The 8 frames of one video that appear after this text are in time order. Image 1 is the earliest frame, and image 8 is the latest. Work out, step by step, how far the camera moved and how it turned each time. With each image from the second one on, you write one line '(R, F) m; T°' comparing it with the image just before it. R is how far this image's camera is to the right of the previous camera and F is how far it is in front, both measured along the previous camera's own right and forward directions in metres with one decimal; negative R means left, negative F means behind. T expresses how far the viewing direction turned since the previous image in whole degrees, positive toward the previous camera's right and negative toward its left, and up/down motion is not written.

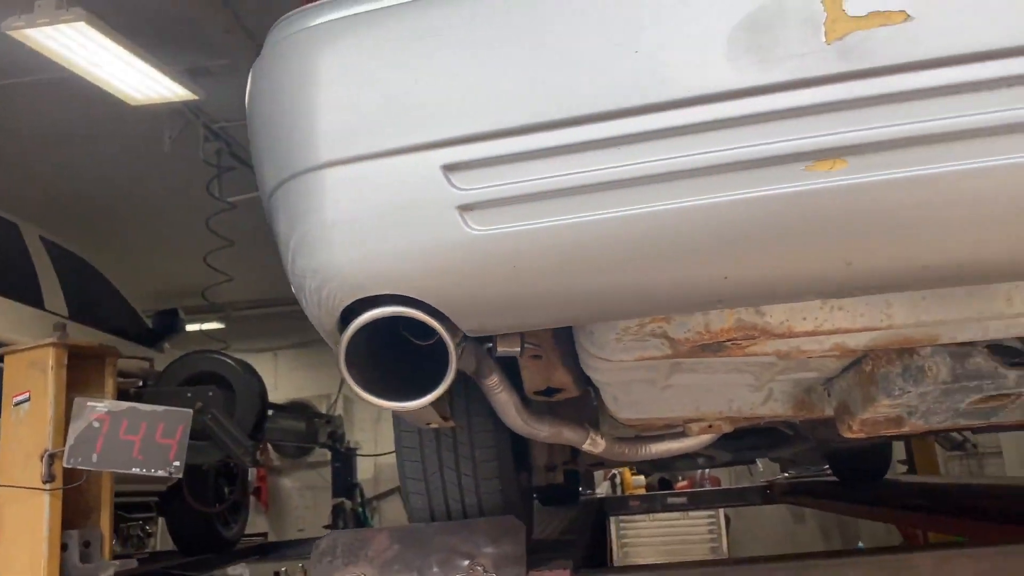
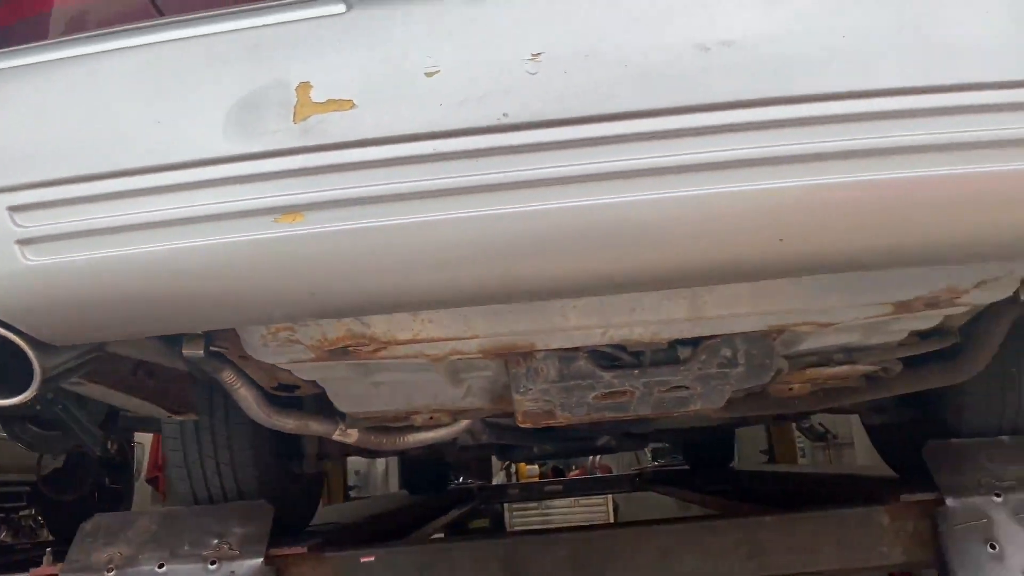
(+0.4, -0.2) m; +4°
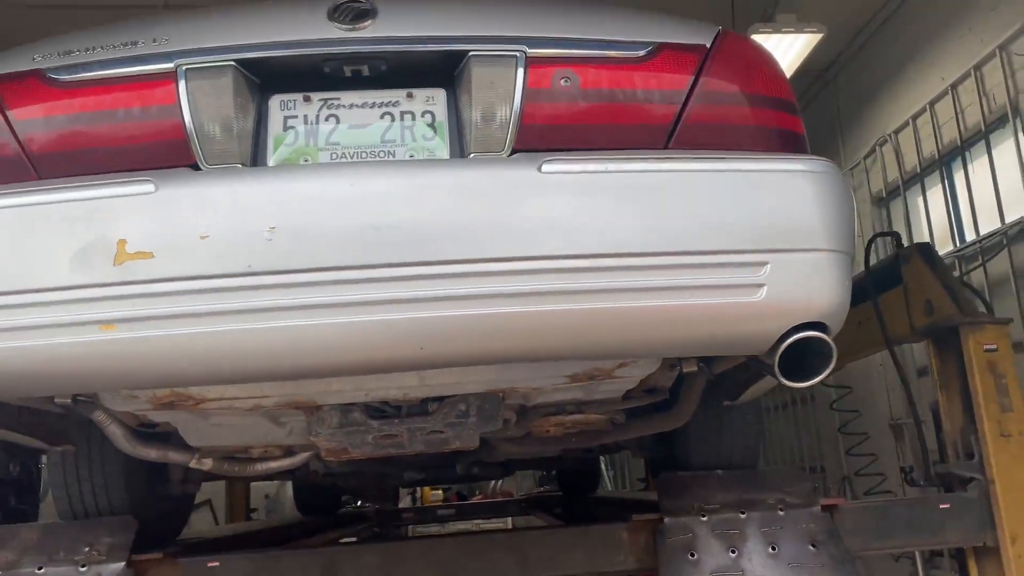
(+0.3, -0.4) m; +4°
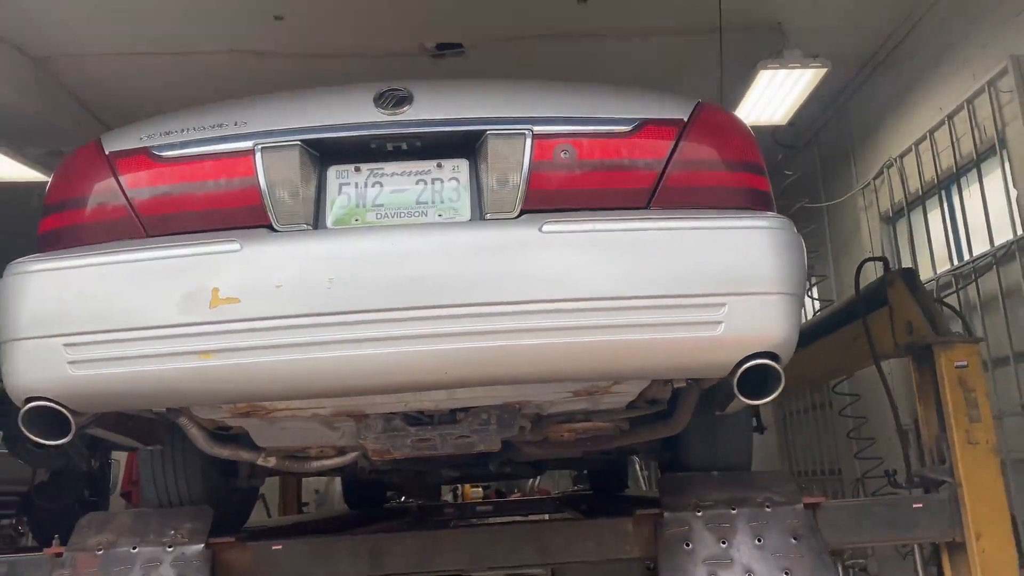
(+0.1, -0.3) m; -3°
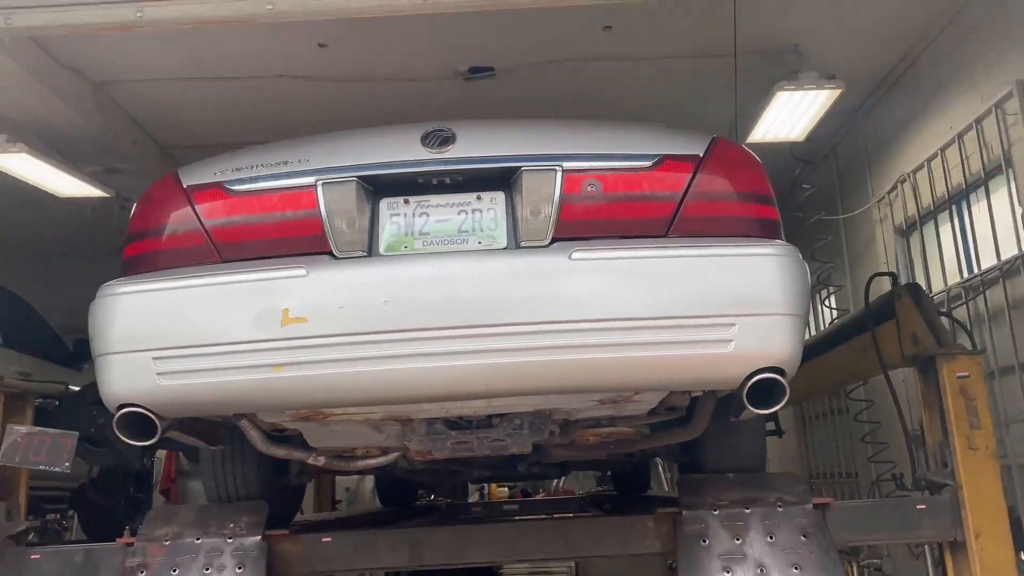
(0.0, -0.2) m; -2°
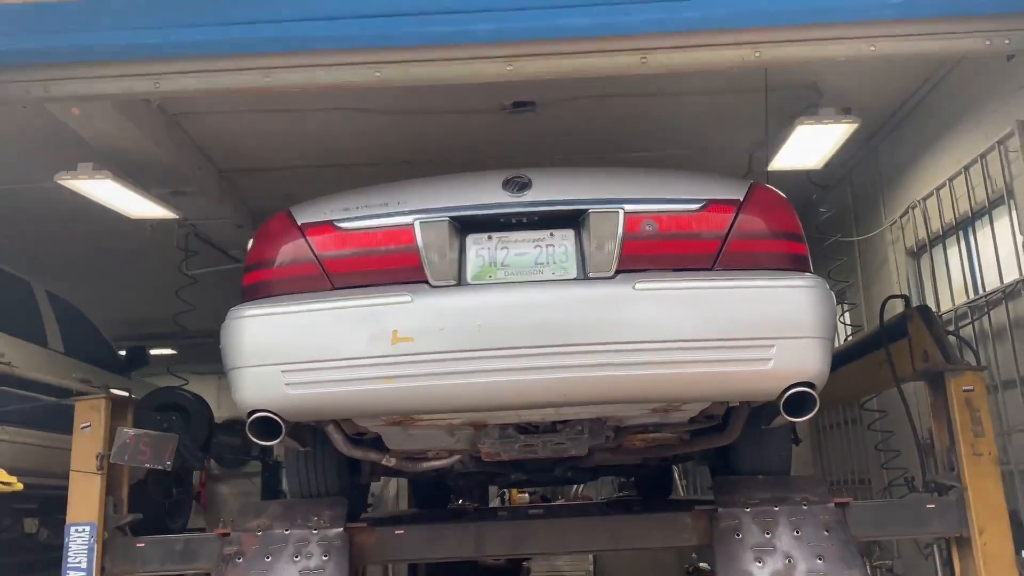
(-0.2, -0.3) m; 0°
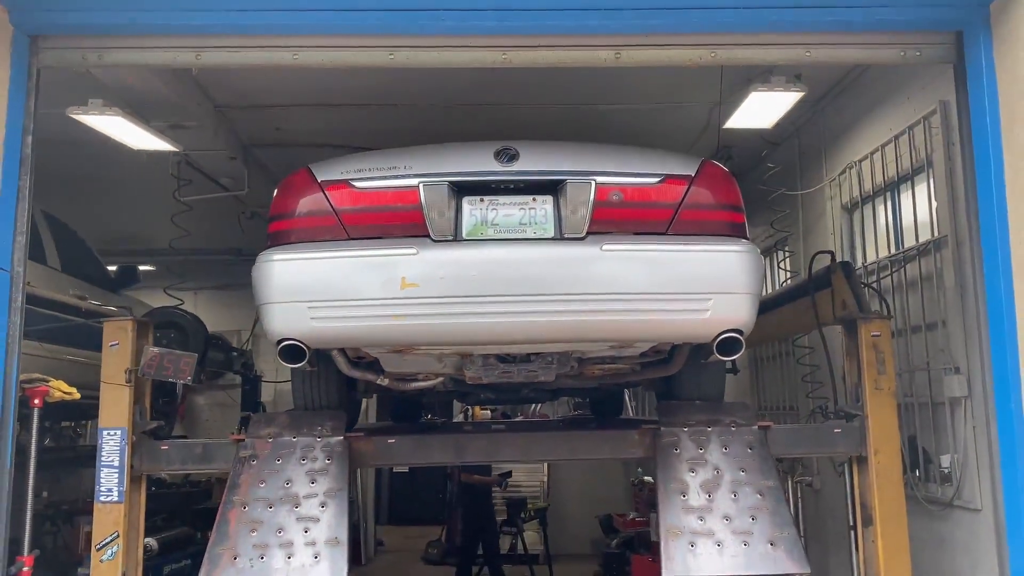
(-0.1, -0.4) m; +3°
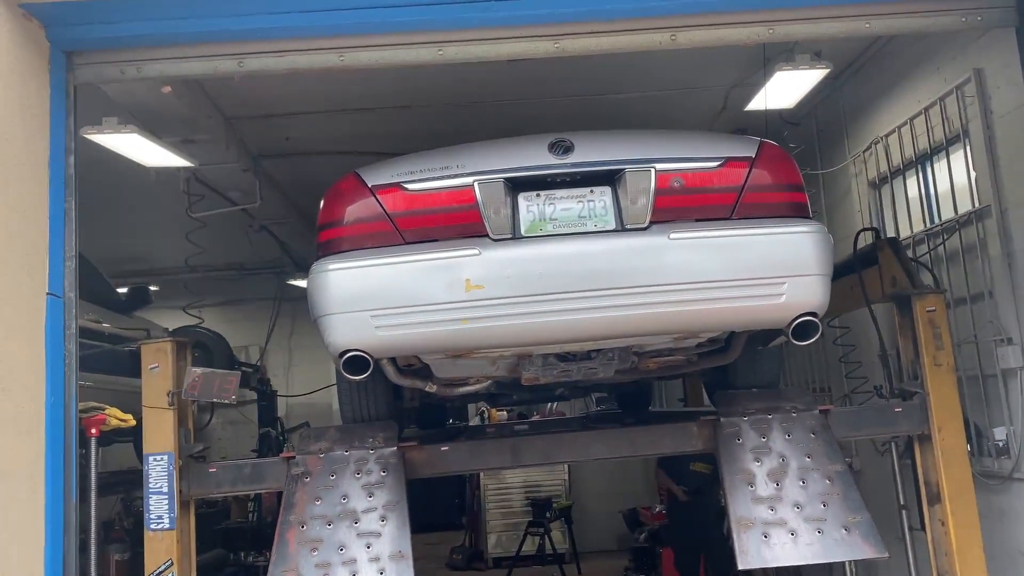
(-0.2, +0.1) m; +1°
